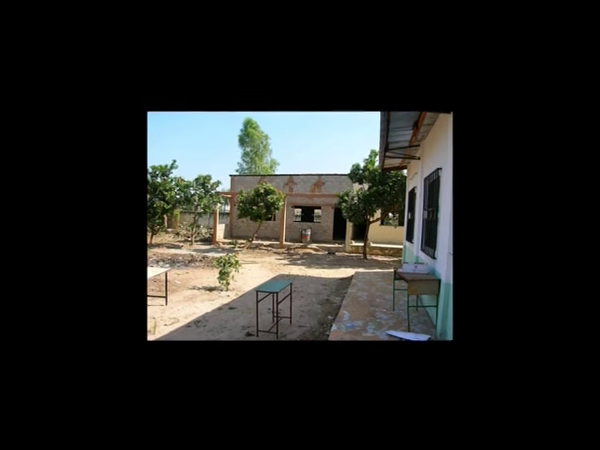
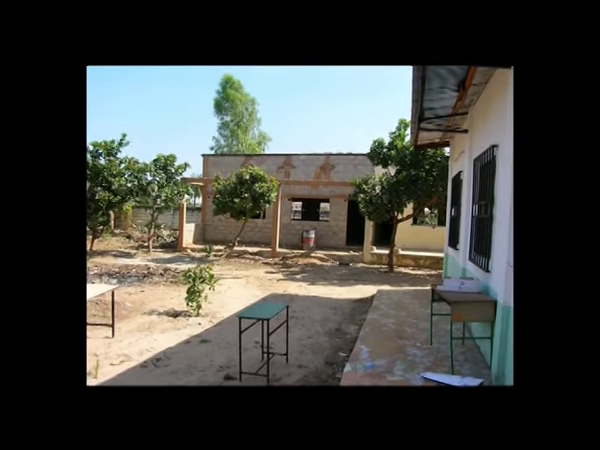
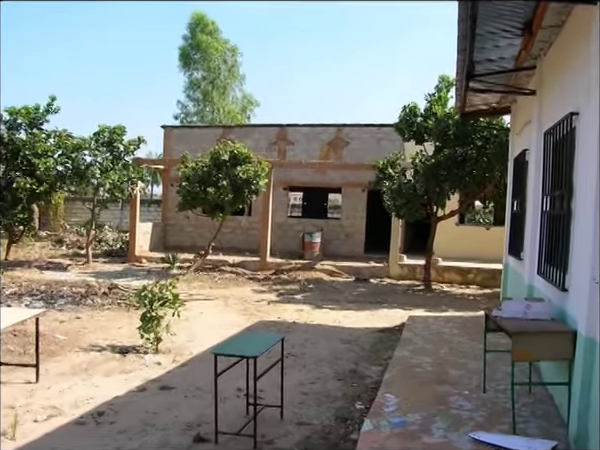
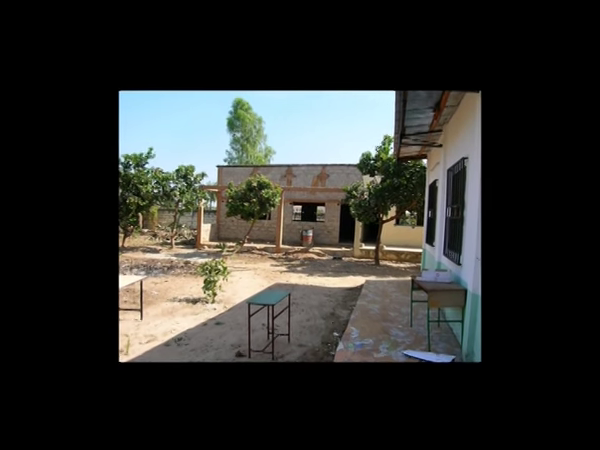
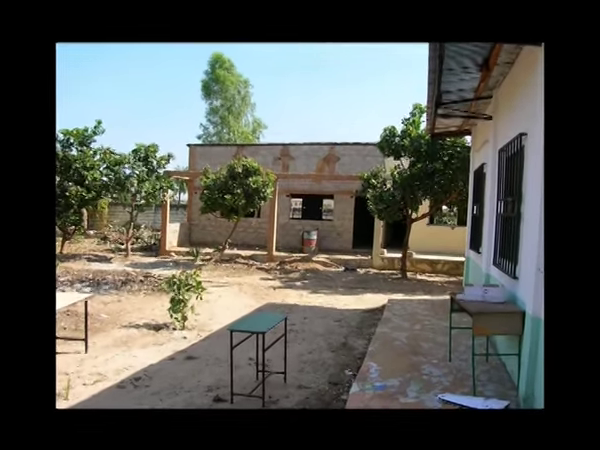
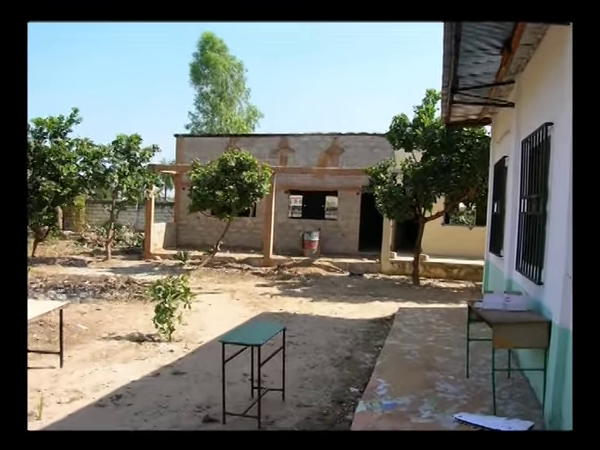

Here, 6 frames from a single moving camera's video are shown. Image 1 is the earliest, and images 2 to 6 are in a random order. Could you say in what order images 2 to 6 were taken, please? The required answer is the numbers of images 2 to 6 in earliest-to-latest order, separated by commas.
4, 2, 5, 6, 3
